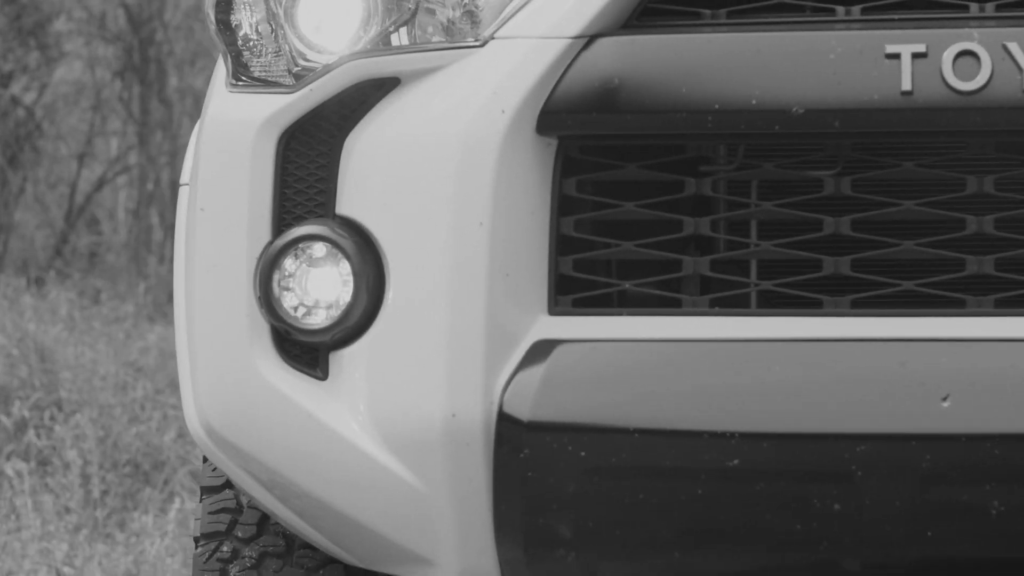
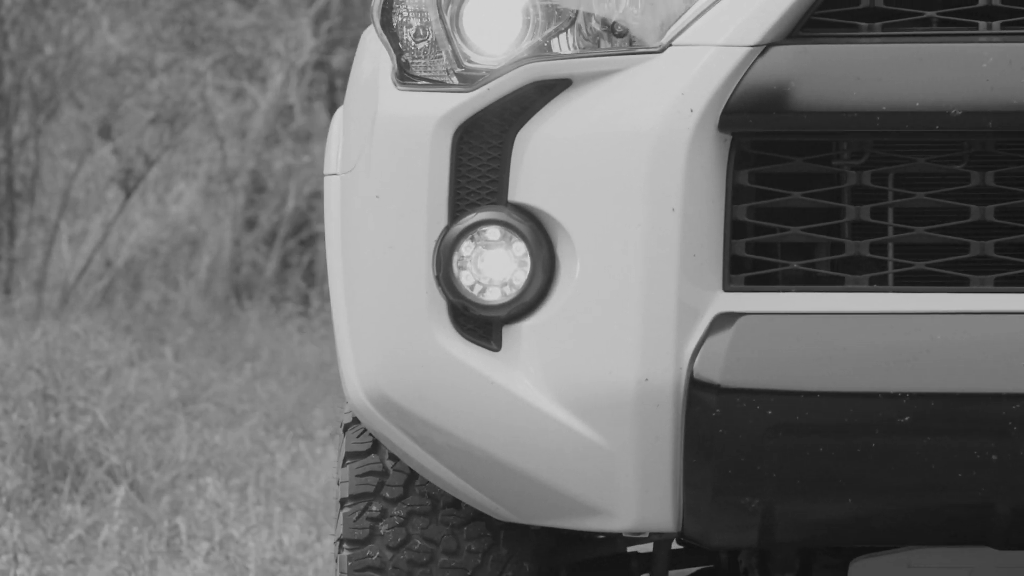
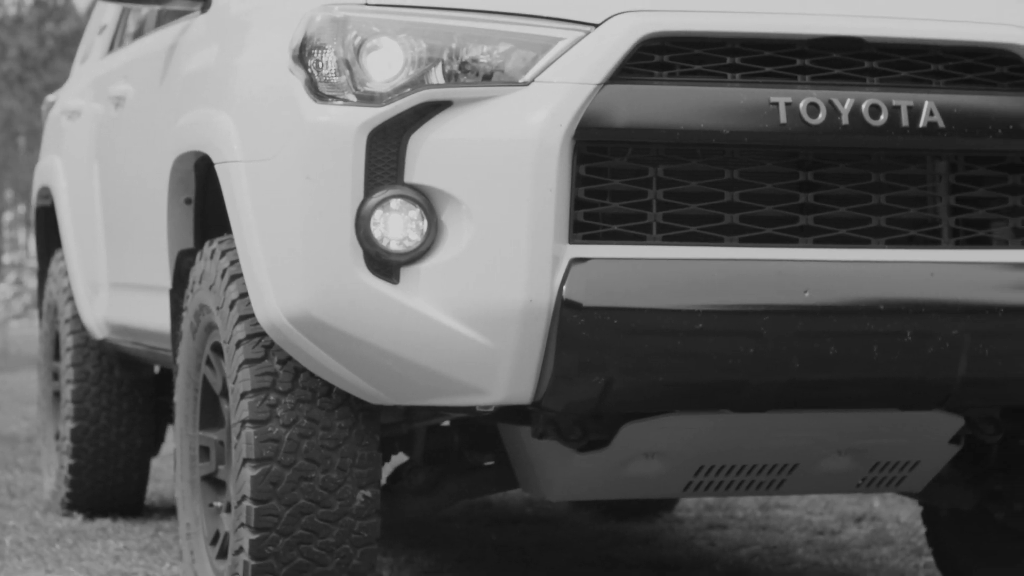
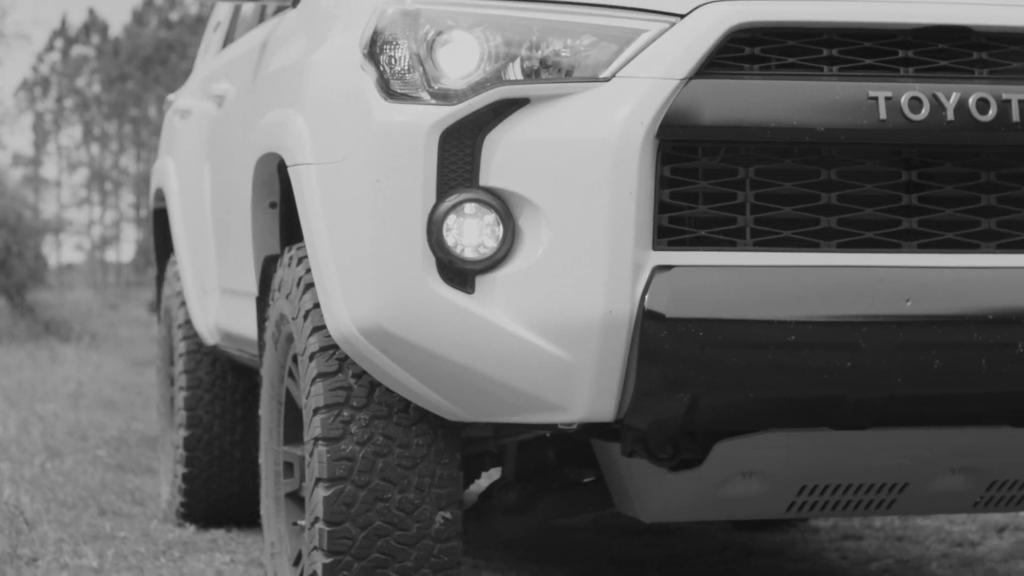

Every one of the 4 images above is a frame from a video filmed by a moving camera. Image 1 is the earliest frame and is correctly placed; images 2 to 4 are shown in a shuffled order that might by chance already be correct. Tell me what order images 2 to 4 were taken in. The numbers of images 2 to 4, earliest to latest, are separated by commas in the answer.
2, 4, 3
